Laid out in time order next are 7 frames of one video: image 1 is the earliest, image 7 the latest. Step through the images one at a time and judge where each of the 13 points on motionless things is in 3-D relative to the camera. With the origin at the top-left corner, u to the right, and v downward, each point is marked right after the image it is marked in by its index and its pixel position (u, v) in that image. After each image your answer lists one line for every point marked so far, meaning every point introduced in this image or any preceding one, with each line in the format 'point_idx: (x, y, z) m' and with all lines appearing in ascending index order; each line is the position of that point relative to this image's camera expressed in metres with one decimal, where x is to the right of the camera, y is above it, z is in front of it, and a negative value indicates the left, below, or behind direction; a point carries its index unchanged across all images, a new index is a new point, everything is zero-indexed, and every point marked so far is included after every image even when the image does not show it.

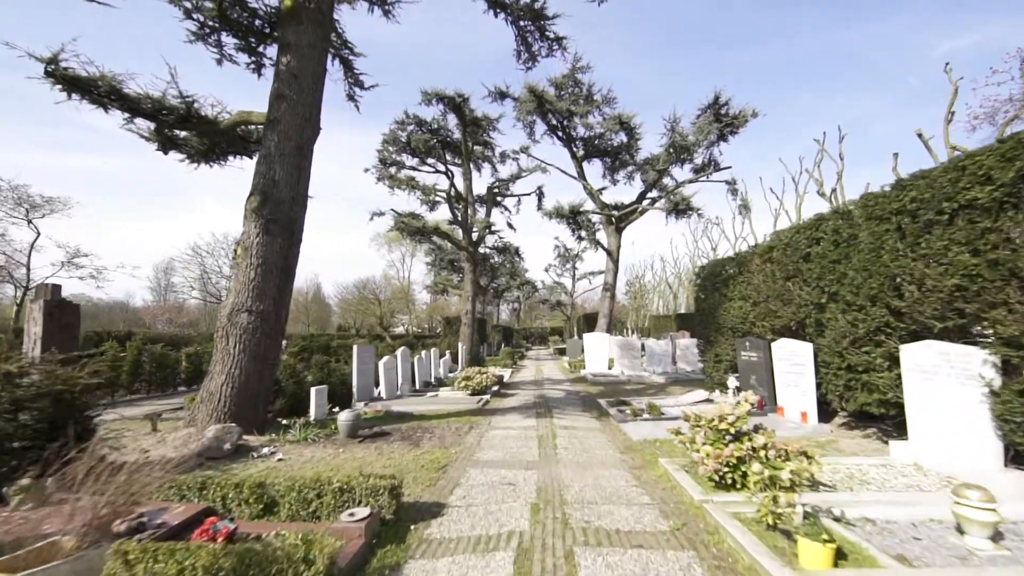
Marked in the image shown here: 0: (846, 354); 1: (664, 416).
0: (+4.5, -0.9, +6.3) m
1: (+2.9, -2.5, +8.9) m
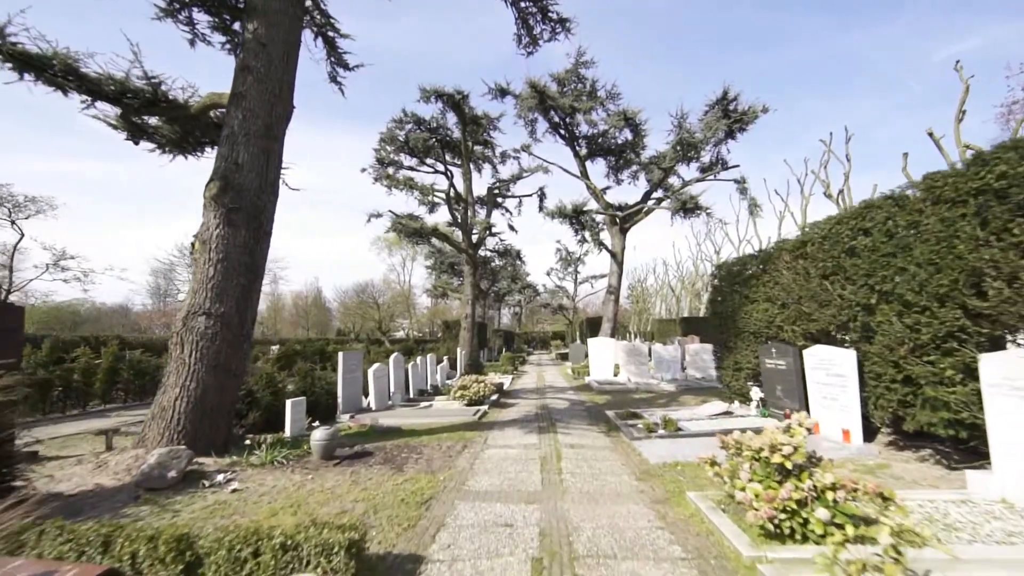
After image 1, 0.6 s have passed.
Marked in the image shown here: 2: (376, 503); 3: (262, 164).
0: (+4.5, -0.9, +5.4) m
1: (+2.9, -2.5, +8.0) m
2: (-1.4, -2.2, +4.7) m
3: (-3.5, +1.7, +6.4) m
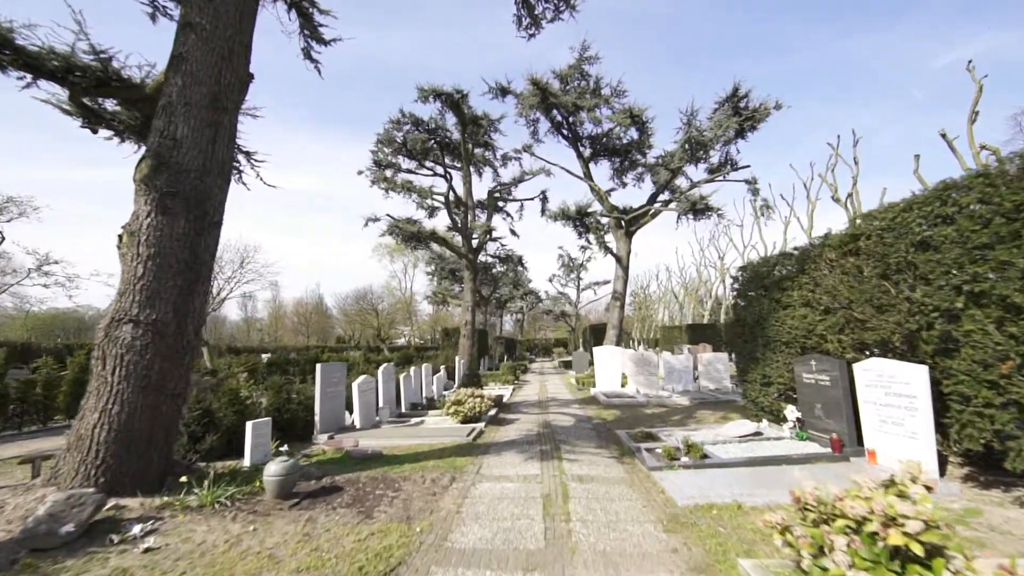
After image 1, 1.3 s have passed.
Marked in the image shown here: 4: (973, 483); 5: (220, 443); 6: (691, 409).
0: (+4.4, -0.9, +4.2) m
1: (+2.9, -2.5, +6.8) m
2: (-1.4, -2.2, +3.5) m
3: (-3.5, +1.7, +5.4) m
4: (+5.1, -2.2, +5.2) m
5: (-4.5, -2.4, +7.2) m
6: (+4.6, -3.1, +12.1) m
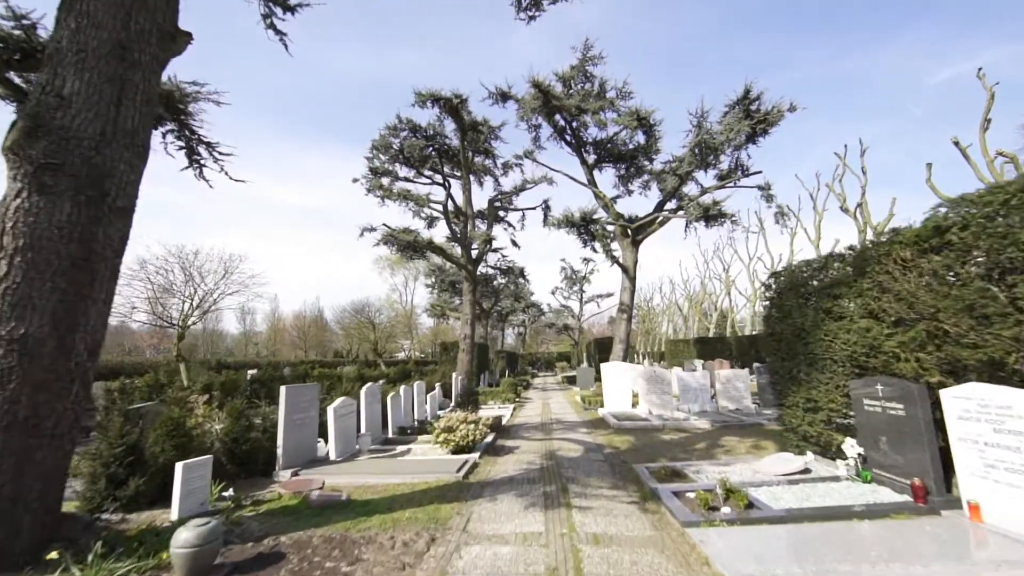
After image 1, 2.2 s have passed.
0: (+4.4, -0.9, +2.8) m
1: (+2.8, -2.6, +5.4) m
2: (-1.5, -2.1, +2.2) m
3: (-3.5, +1.7, +4.1) m
4: (+5.1, -2.2, +3.8) m
5: (-4.6, -2.5, +5.9) m
6: (+4.6, -3.4, +10.6) m
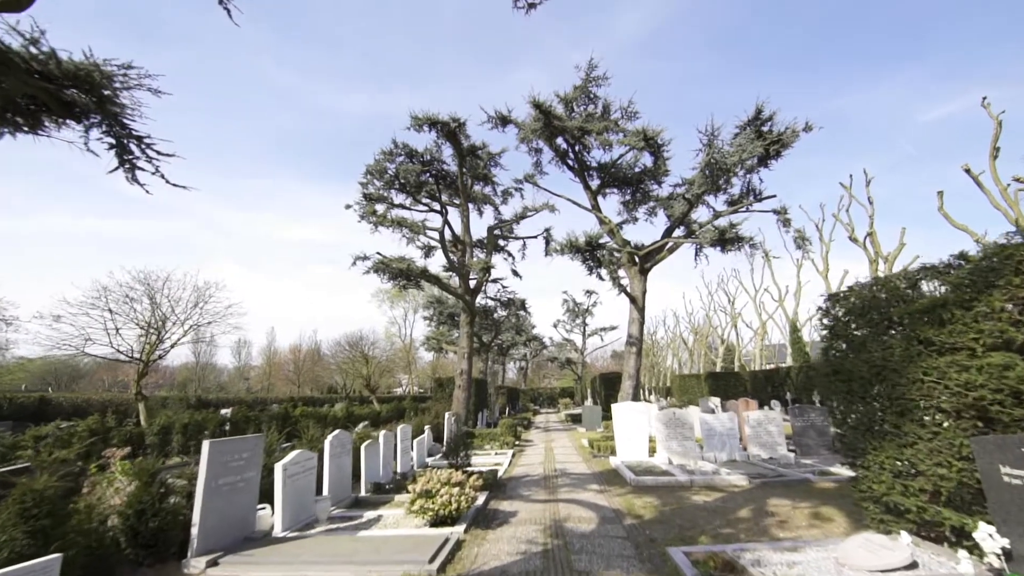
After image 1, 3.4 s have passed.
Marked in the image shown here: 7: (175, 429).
0: (+4.3, -0.8, +1.1) m
1: (+2.7, -2.7, +3.5) m
2: (-1.6, -2.1, +0.3) m
3: (-3.6, +1.6, +2.5) m
4: (+5.0, -2.2, +1.9) m
5: (-4.7, -2.7, +4.0) m
6: (+4.5, -3.9, +8.7) m
7: (-10.9, -4.5, +15.2) m
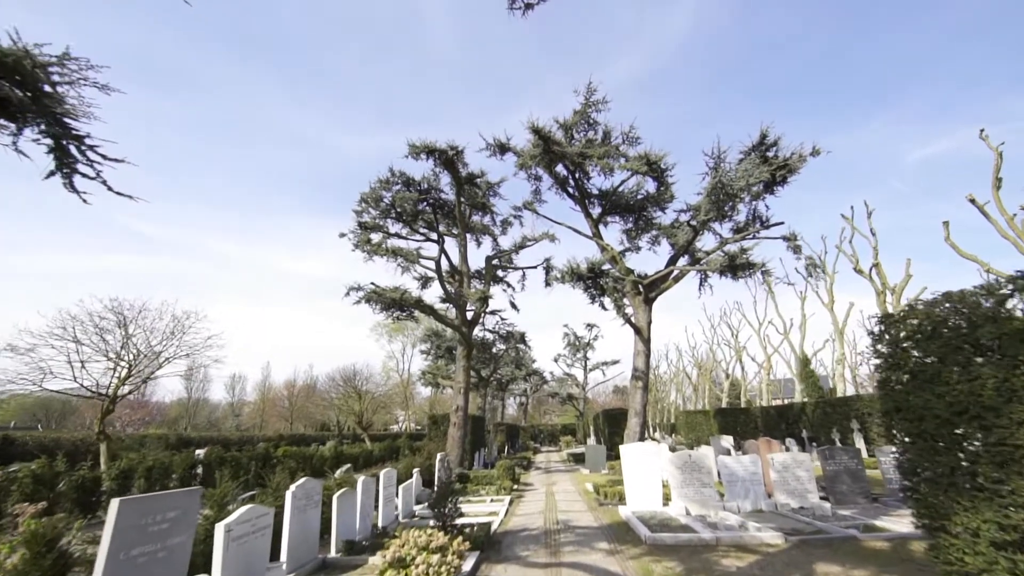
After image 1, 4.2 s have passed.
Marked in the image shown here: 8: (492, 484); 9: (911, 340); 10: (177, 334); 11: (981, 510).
0: (+4.2, -0.6, -0.1) m
1: (+2.6, -2.7, +2.2) m
2: (-1.7, -1.8, -0.9) m
3: (-3.7, +1.7, +1.6) m
4: (+4.9, -2.1, +0.7) m
5: (-4.7, -2.7, +2.7) m
6: (+4.5, -4.2, +7.3) m
7: (-11.0, -5.4, +13.7) m
8: (-0.8, -7.2, +17.2) m
9: (+4.6, -0.5, +5.3) m
10: (-12.9, -1.8, +17.9) m
11: (+4.5, -2.1, +4.5) m
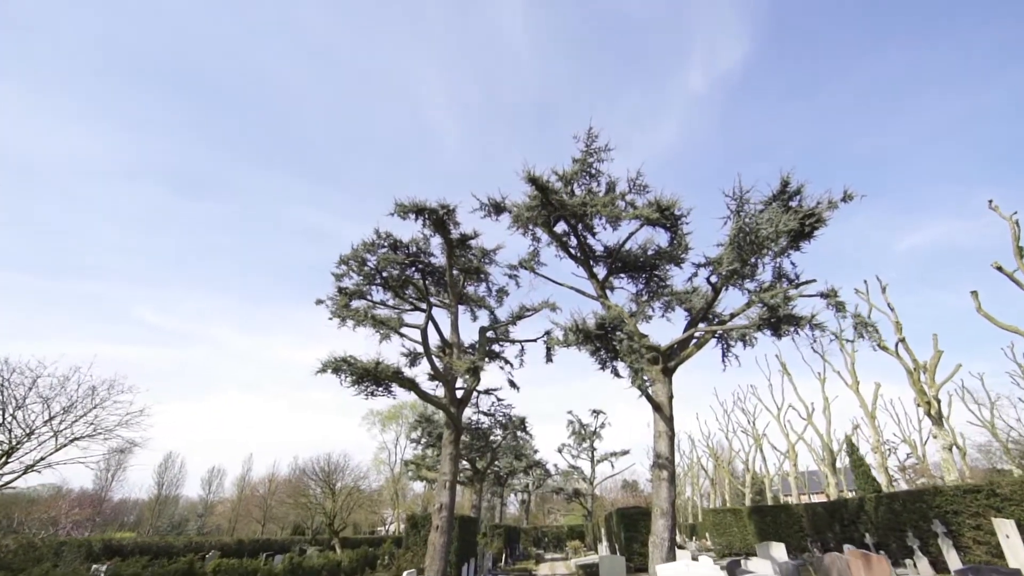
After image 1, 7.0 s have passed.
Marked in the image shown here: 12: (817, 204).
0: (+3.9, +0.8, -3.2) m
1: (+2.4, -1.7, -1.3) m
2: (-2.0, -0.2, -4.2) m
3: (-4.0, +2.7, -1.1) m
4: (+4.6, -0.8, -2.7) m
5: (-5.0, -1.8, -0.8) m
6: (+4.2, -4.1, +3.4) m
7: (-11.2, -6.5, +9.6) m
8: (-1.0, -8.9, +12.6) m
9: (+4.4, -0.1, +2.2) m
10: (-13.1, -3.7, +14.4) m
11: (+4.2, -1.5, +1.1) m
12: (+12.0, +3.4, +18.3) m
